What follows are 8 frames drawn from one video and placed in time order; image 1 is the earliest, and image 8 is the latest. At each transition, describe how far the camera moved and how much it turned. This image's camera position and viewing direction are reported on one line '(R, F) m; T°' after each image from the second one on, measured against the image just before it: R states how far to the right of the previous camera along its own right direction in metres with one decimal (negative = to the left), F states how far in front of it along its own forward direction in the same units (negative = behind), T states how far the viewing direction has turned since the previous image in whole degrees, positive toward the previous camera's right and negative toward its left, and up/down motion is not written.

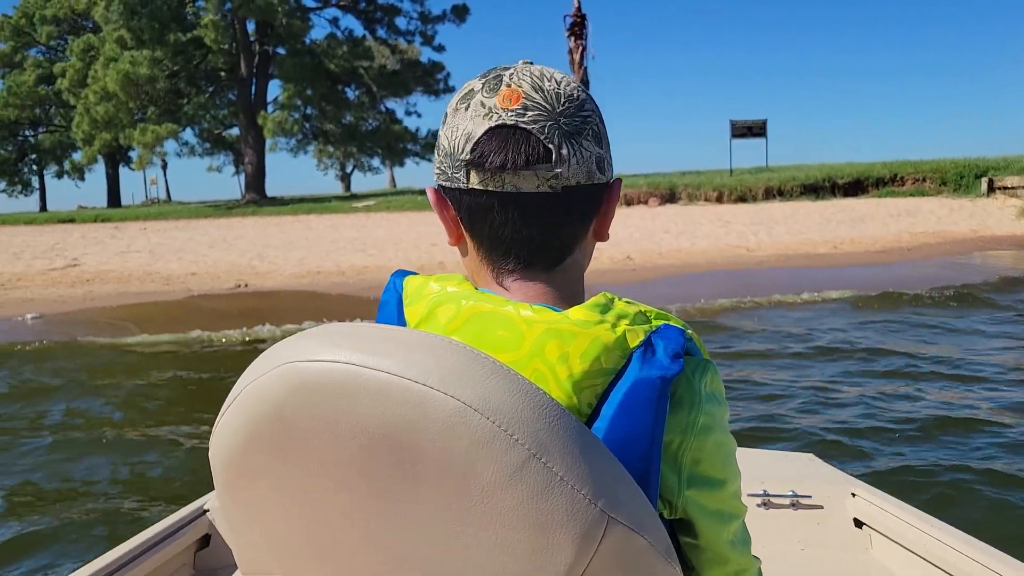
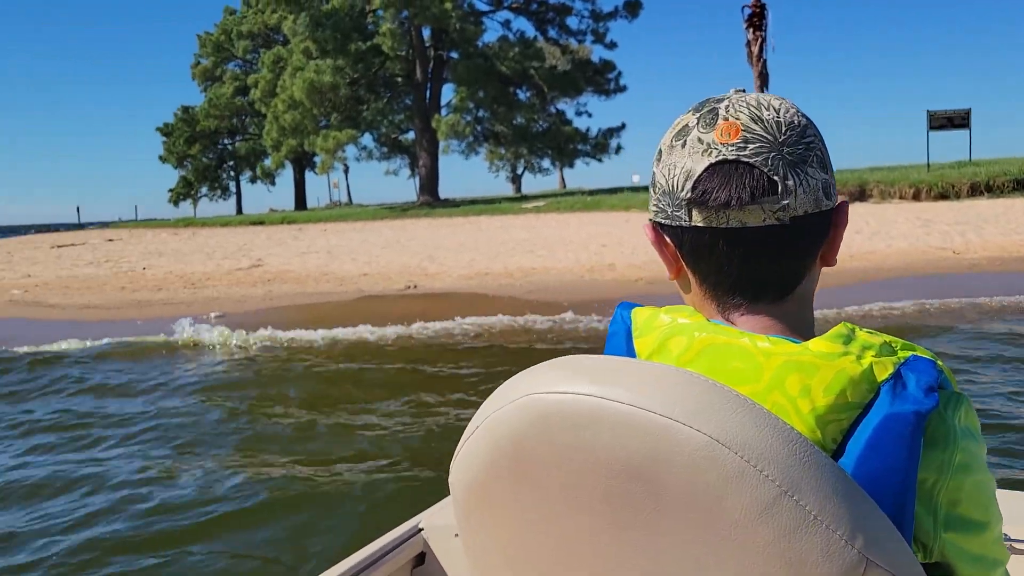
(-0.4, +0.1) m; -10°
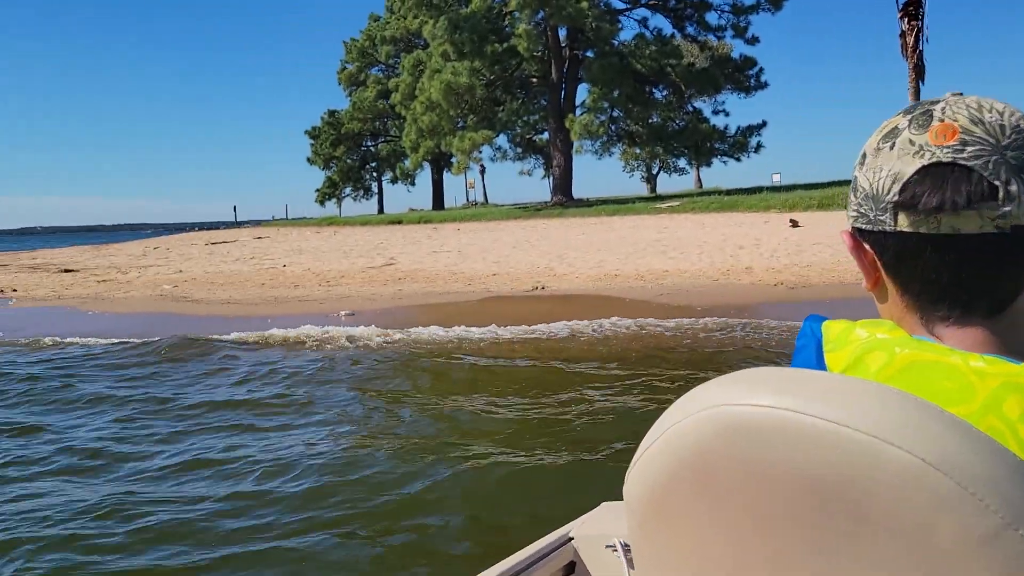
(-0.3, 0.0) m; -8°
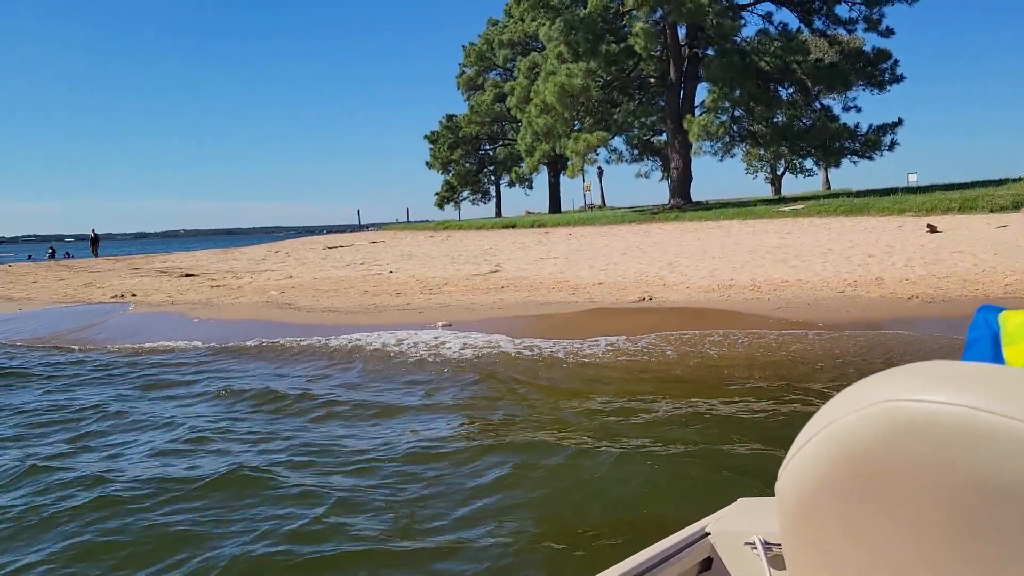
(+0.2, +0.3) m; -10°
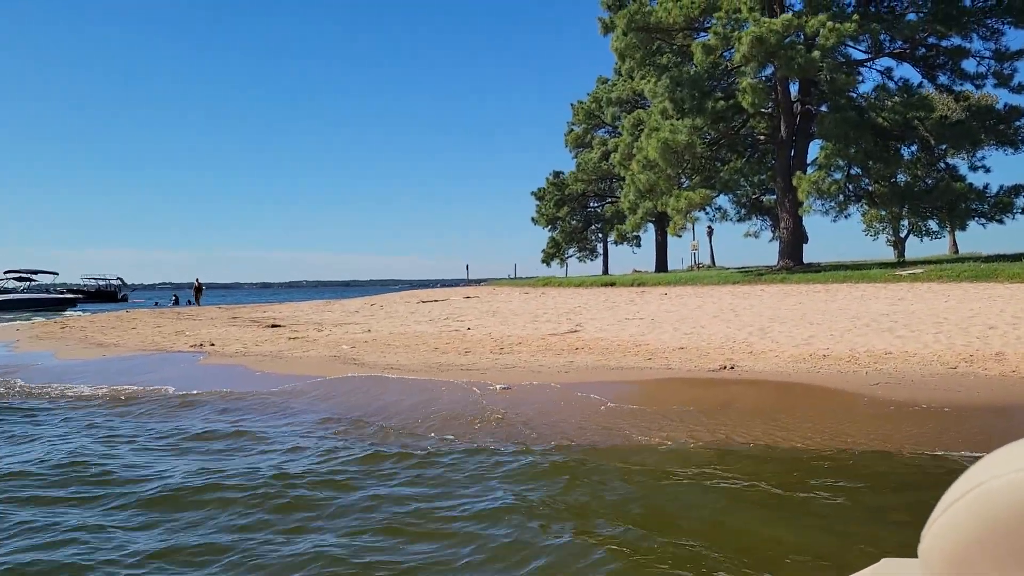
(+0.4, +0.3) m; -9°
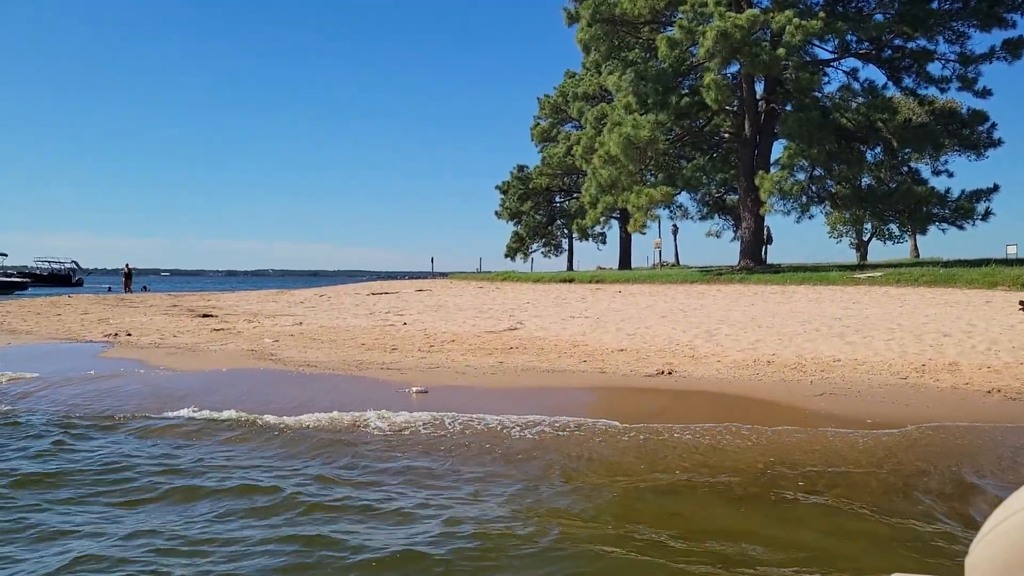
(+0.4, +0.5) m; +3°
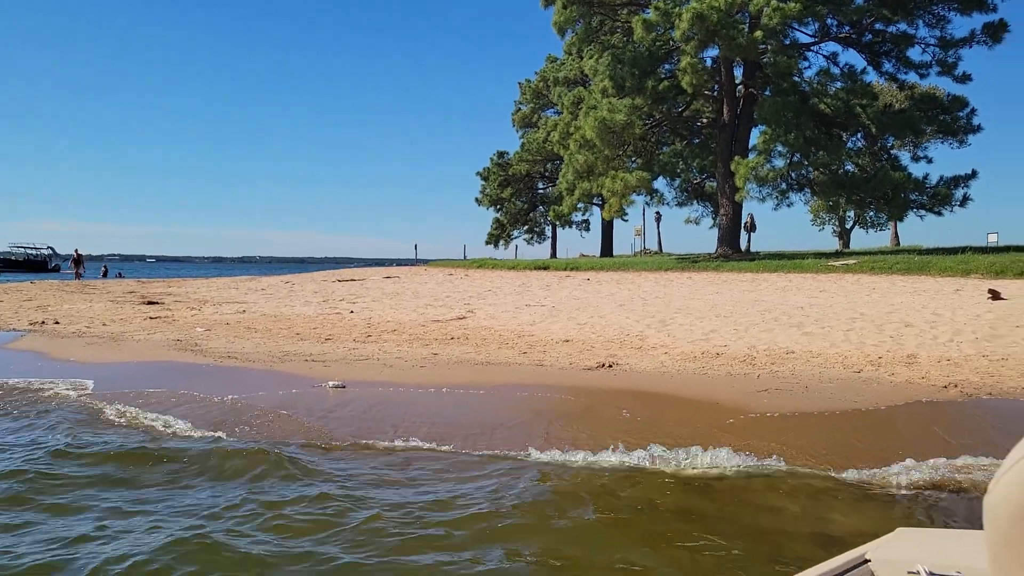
(+0.4, +0.4) m; +1°
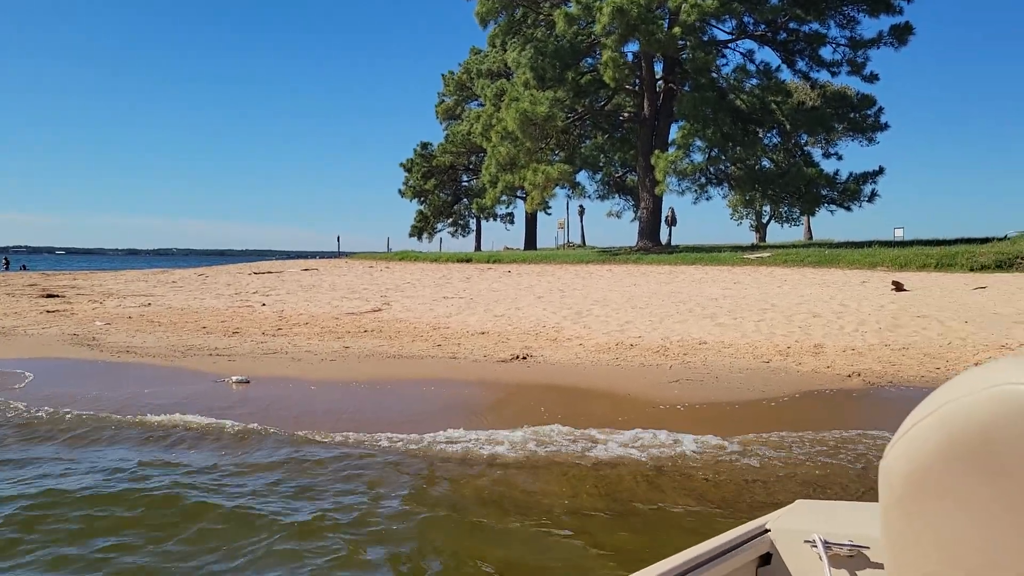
(+0.1, +0.1) m; +6°
